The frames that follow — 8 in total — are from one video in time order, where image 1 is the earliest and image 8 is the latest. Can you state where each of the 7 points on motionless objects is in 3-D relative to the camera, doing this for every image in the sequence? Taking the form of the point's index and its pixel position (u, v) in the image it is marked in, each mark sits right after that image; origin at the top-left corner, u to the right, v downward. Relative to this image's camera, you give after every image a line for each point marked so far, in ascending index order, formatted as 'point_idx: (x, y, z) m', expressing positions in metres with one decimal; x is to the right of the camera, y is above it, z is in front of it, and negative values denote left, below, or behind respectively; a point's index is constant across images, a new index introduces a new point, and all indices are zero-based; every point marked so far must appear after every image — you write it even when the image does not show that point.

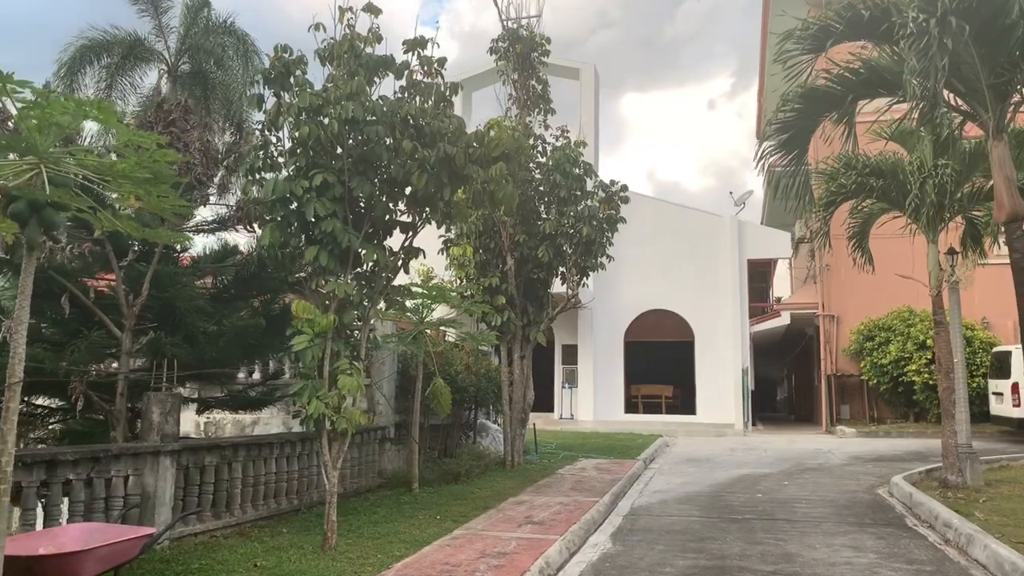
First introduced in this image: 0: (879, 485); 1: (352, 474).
0: (+4.7, -2.5, +10.9) m
1: (-1.8, -2.1, +9.7) m
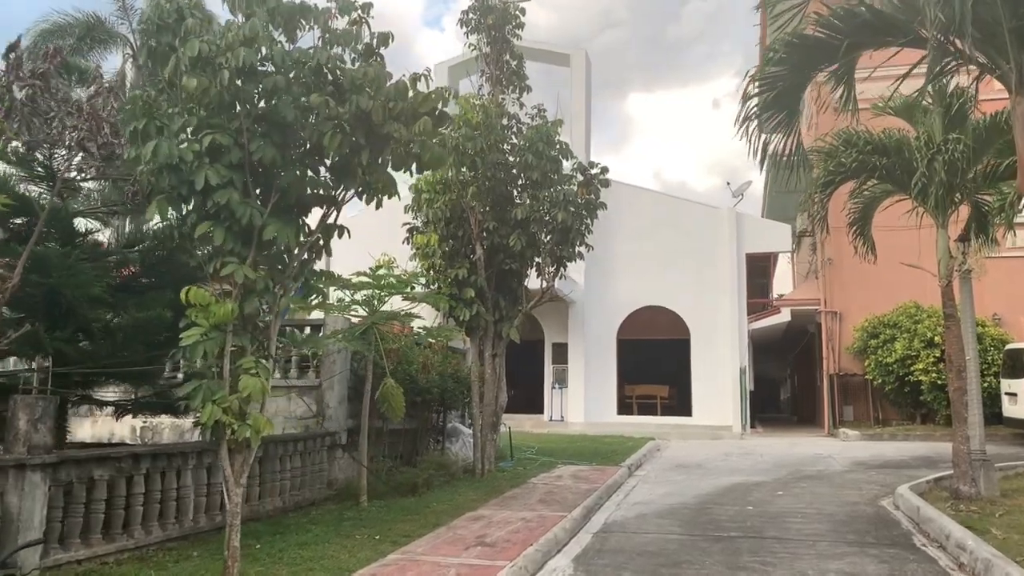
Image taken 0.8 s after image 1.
0: (+4.3, -2.4, +9.8) m
1: (-2.2, -2.0, +8.7) m
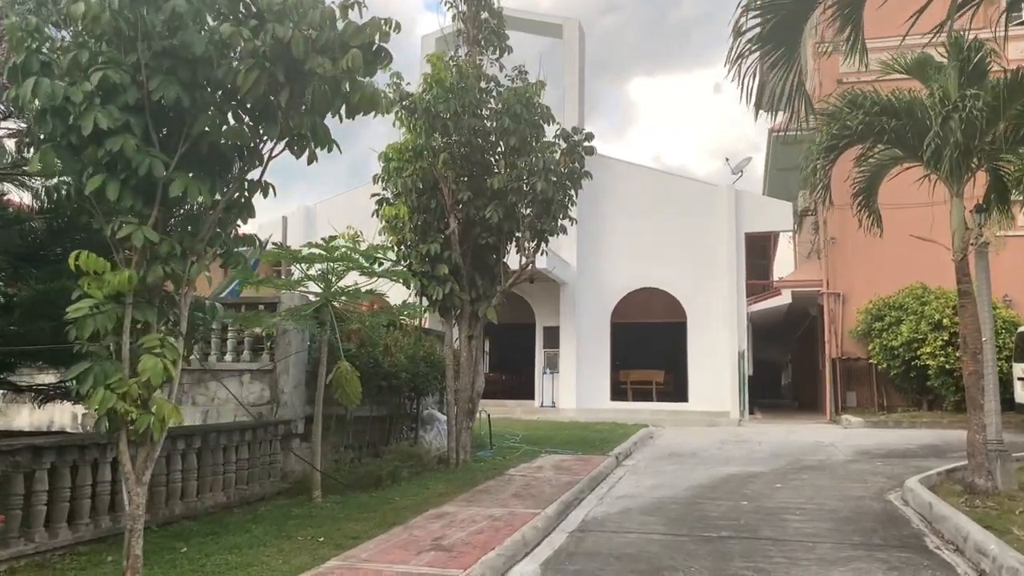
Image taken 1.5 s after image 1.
0: (+4.0, -2.2, +9.0) m
1: (-2.5, -1.8, +7.9) m
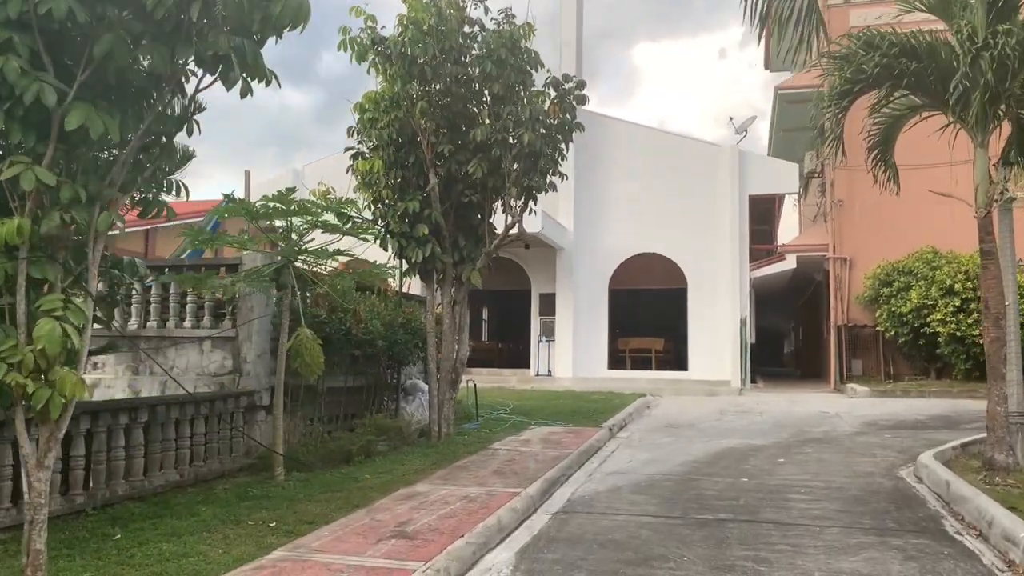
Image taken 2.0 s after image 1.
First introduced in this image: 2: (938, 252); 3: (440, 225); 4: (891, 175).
0: (+3.9, -1.8, +8.4) m
1: (-2.7, -1.4, +7.2) m
2: (+8.5, +0.7, +17.0) m
3: (-0.8, +0.7, +9.5) m
4: (+4.3, +1.3, +9.6) m
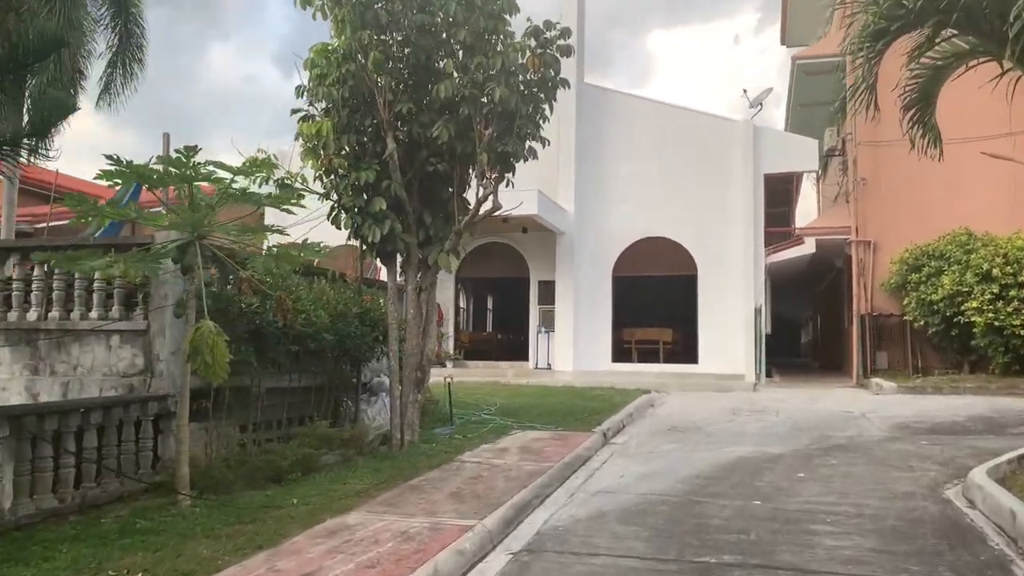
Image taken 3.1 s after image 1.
0: (+3.6, -1.6, +7.0) m
1: (-3.0, -1.3, +5.9) m
2: (+8.4, +1.0, +15.4) m
3: (-1.1, +0.9, +8.2) m
4: (+4.0, +1.5, +8.1) m
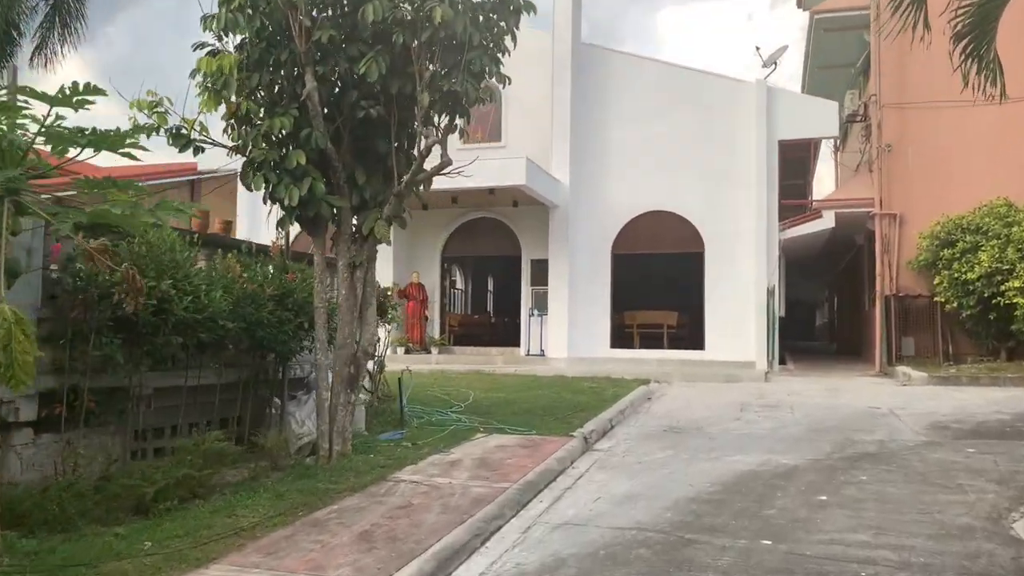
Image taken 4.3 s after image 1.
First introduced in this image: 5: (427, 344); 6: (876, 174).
0: (+3.2, -1.4, +5.4) m
1: (-3.4, -1.2, +4.4) m
2: (+8.1, +1.4, +13.7) m
3: (-1.4, +1.1, +6.6) m
4: (+3.7, +1.7, +6.5) m
5: (-1.8, -1.2, +18.1) m
6: (+6.8, +2.1, +15.7) m
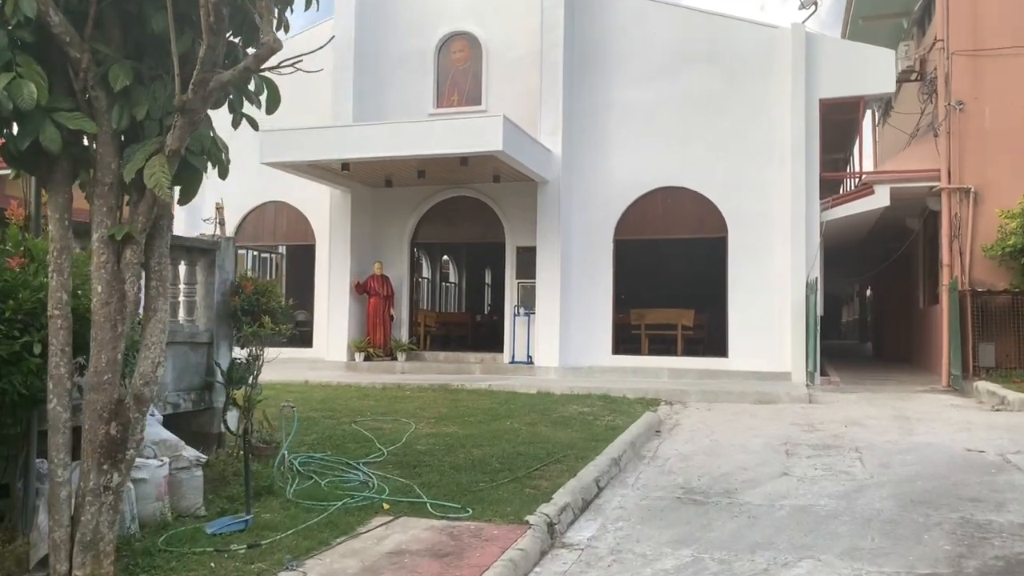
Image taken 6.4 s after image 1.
0: (+2.7, -1.4, +2.3) m
1: (-3.9, -1.2, +1.4) m
2: (+7.7, +1.4, +10.5) m
3: (-1.9, +1.1, +3.5) m
4: (+3.2, +1.7, +3.3) m
5: (-2.1, -1.1, +15.0) m
6: (+6.4, +2.2, +12.6) m
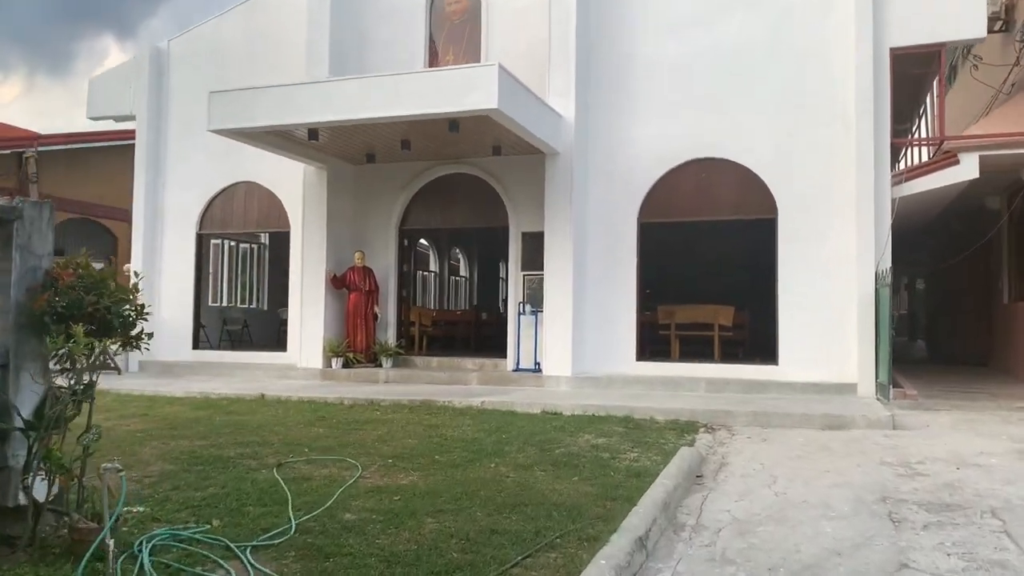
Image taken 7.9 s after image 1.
0: (+2.4, -1.4, -0.1) m
1: (-4.2, -1.2, -0.8) m
2: (+7.7, +1.5, +8.0) m
3: (-2.2, +1.1, +1.3) m
4: (+2.9, +1.7, +0.9) m
5: (-2.1, -1.0, +12.8) m
6: (+6.4, +2.3, +10.0) m
